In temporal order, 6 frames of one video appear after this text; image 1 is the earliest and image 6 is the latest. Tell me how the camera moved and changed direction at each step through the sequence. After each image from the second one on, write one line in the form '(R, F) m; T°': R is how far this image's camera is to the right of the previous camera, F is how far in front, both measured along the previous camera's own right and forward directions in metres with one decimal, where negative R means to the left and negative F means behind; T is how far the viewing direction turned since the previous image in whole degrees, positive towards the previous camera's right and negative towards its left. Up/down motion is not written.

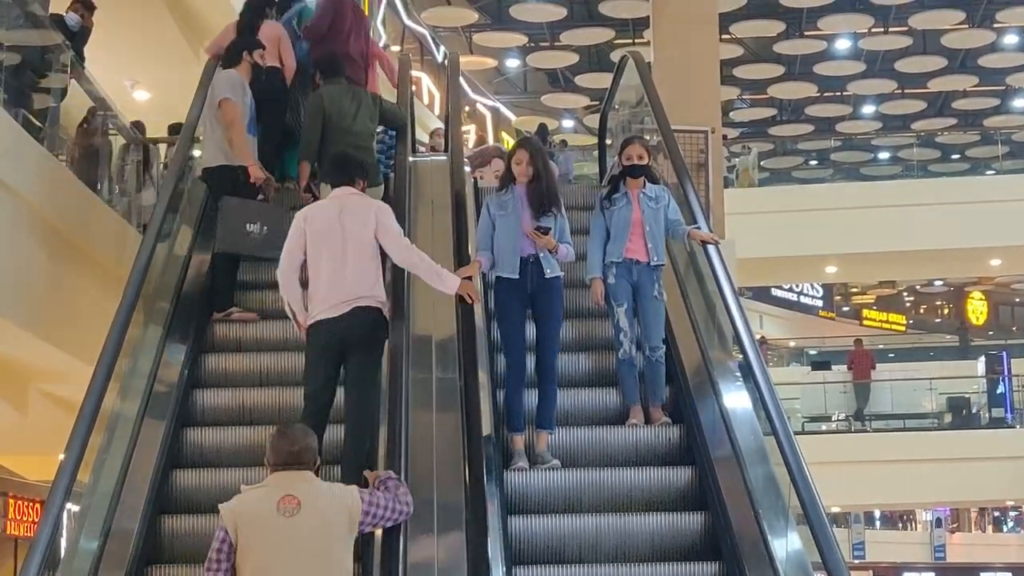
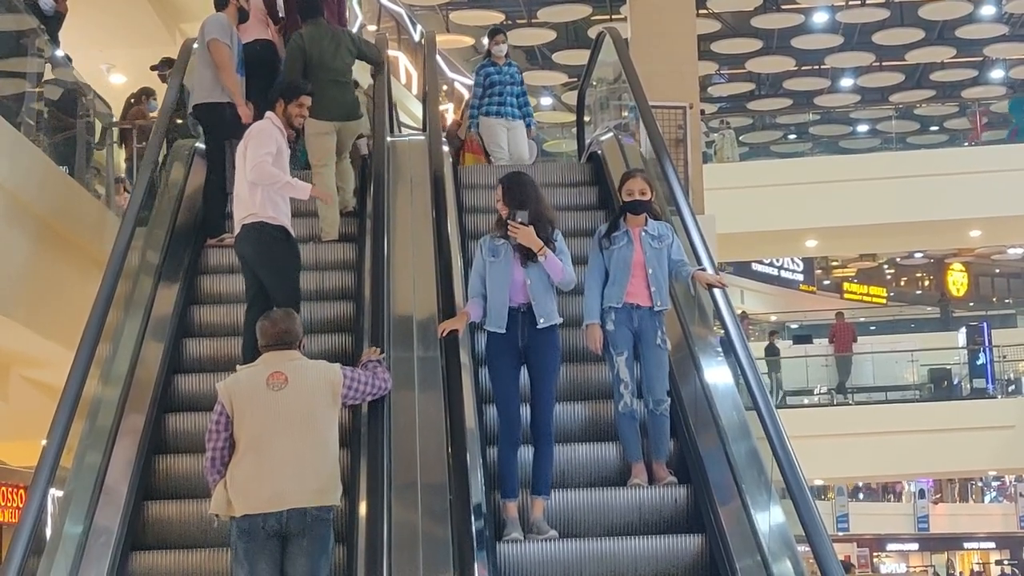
(0.0, 0.0) m; 0°
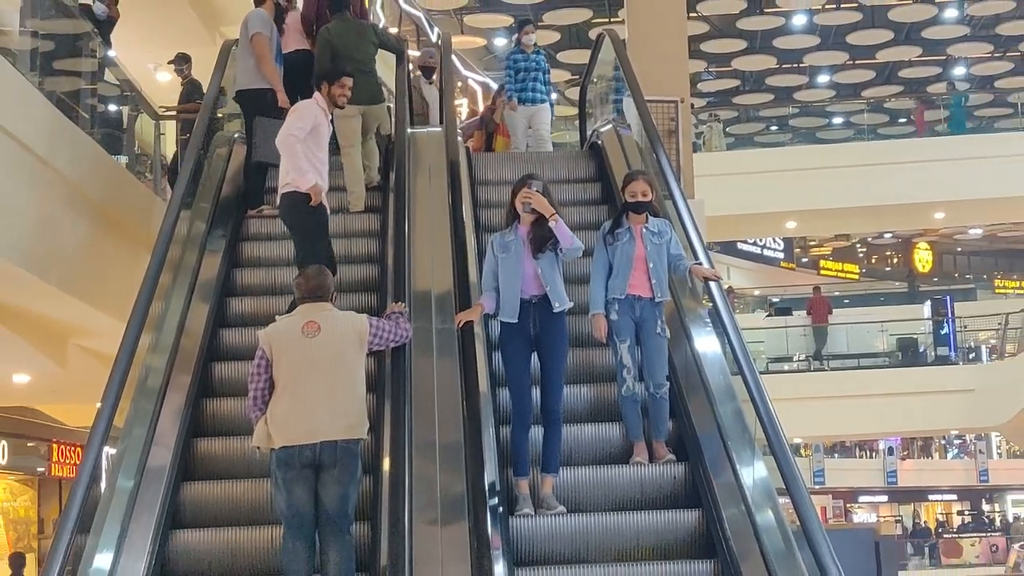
(0.0, -0.6) m; 0°
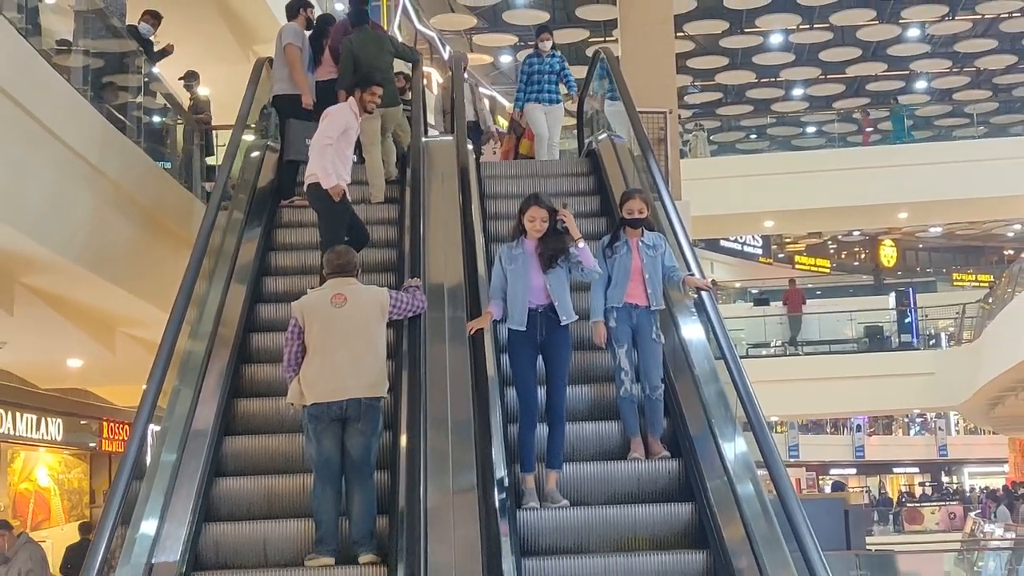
(0.0, -0.7) m; -1°
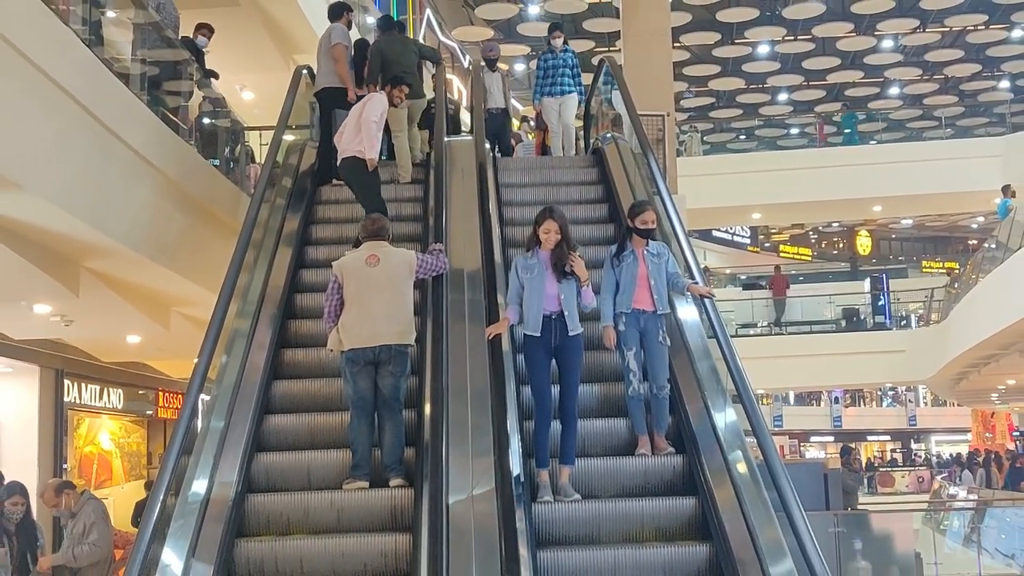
(+0.1, -0.8) m; -1°
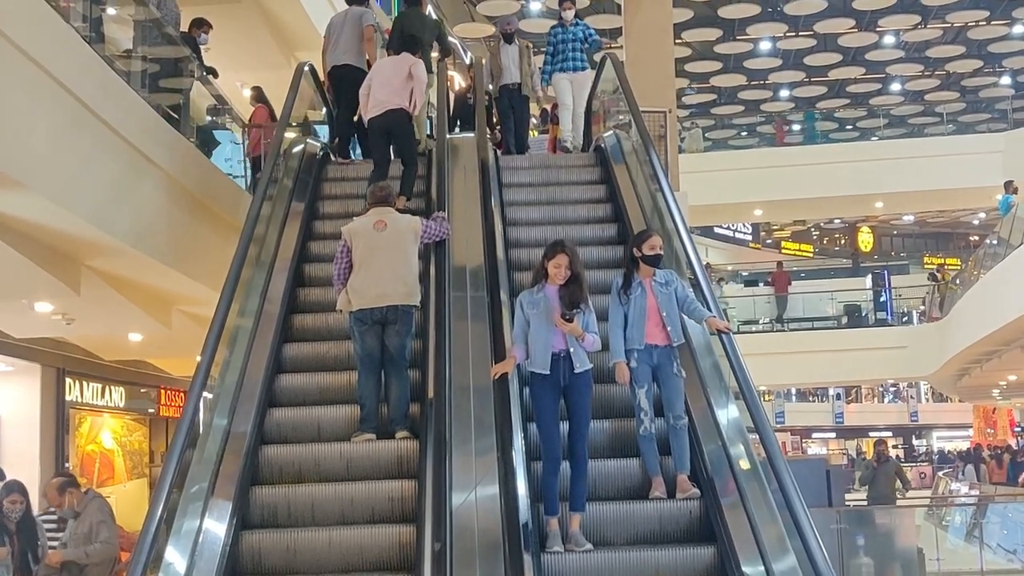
(0.0, 0.0) m; 0°
